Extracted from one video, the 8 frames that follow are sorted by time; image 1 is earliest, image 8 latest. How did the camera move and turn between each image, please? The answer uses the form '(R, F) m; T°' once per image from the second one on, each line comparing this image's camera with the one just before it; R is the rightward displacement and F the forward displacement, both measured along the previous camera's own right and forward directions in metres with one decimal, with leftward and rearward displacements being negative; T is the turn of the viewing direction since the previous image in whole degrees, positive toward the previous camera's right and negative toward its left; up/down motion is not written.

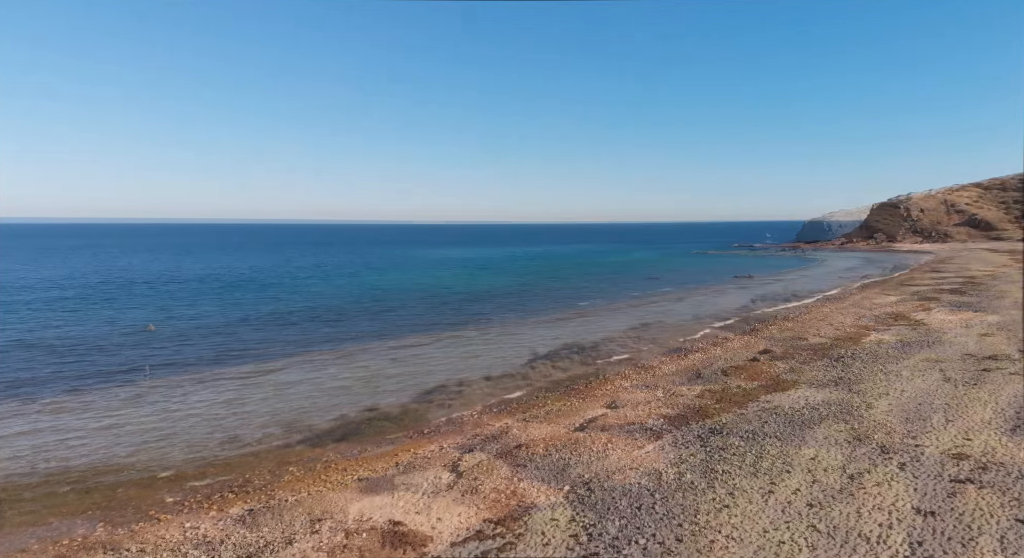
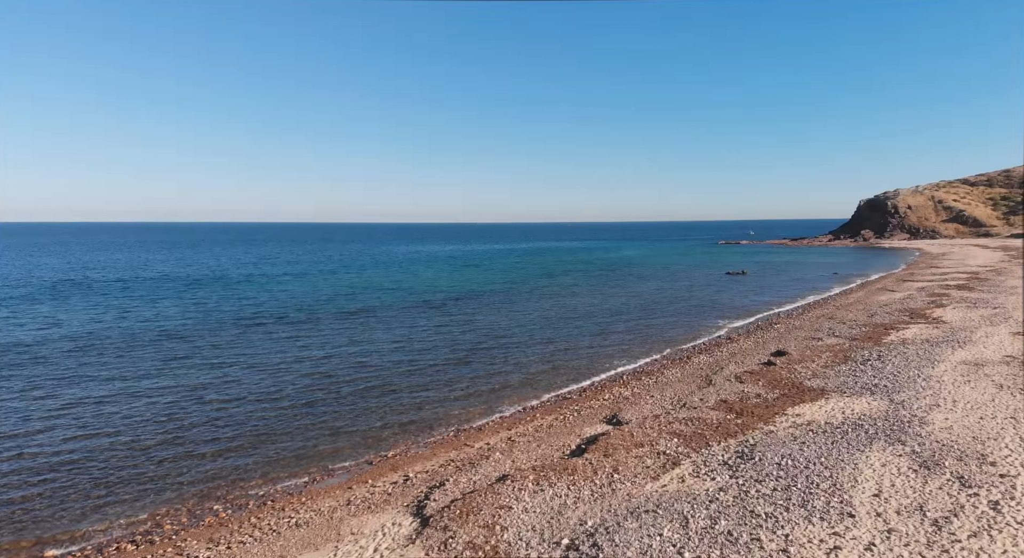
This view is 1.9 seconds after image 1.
(+0.1, +3.8) m; +1°
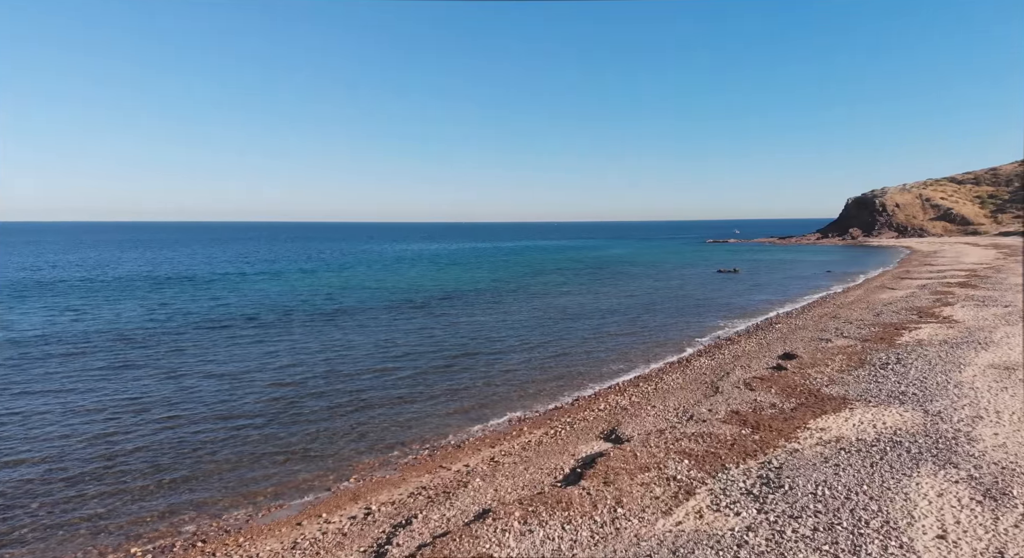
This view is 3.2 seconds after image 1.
(+0.1, +2.6) m; +1°
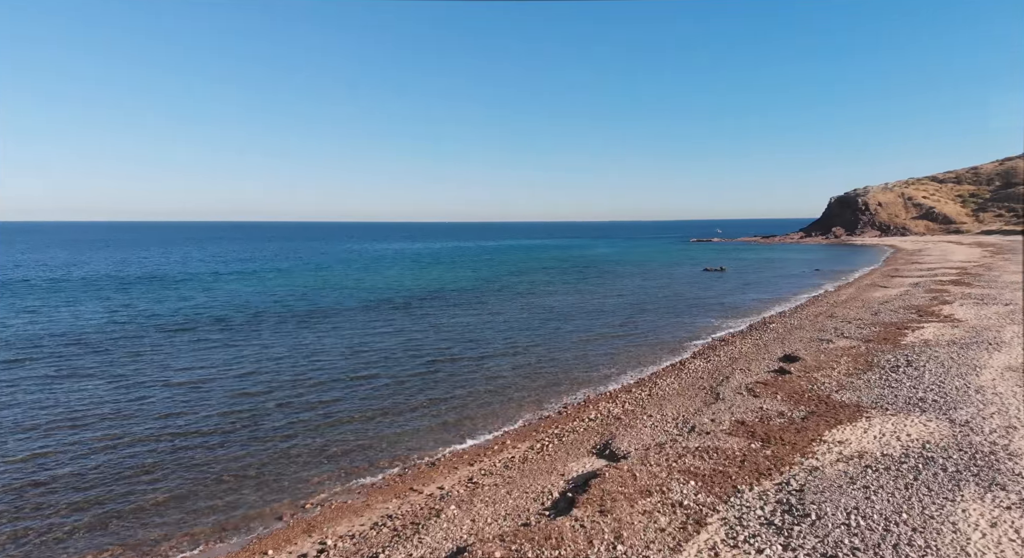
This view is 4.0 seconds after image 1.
(+0.1, +2.0) m; +2°
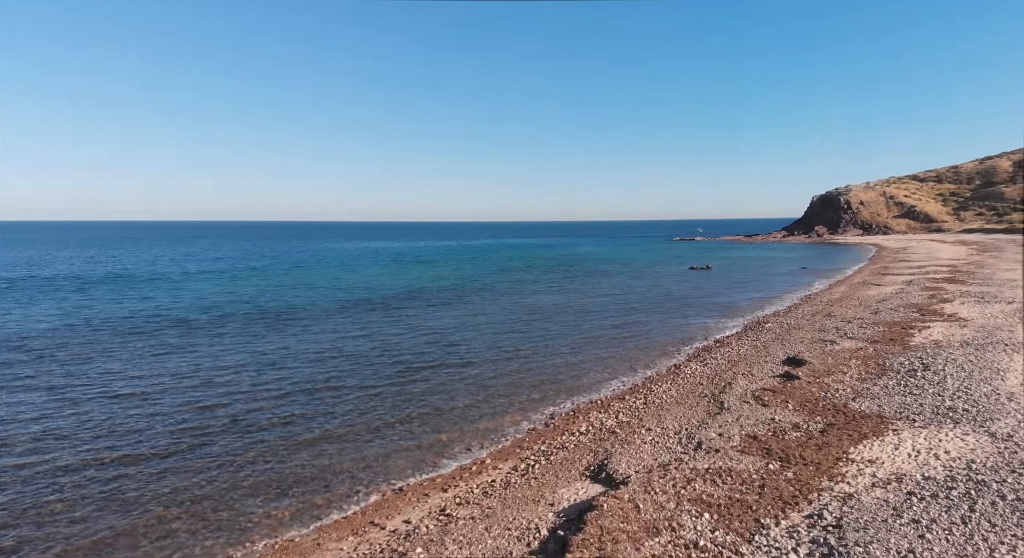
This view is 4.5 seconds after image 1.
(+0.1, +2.2) m; +2°
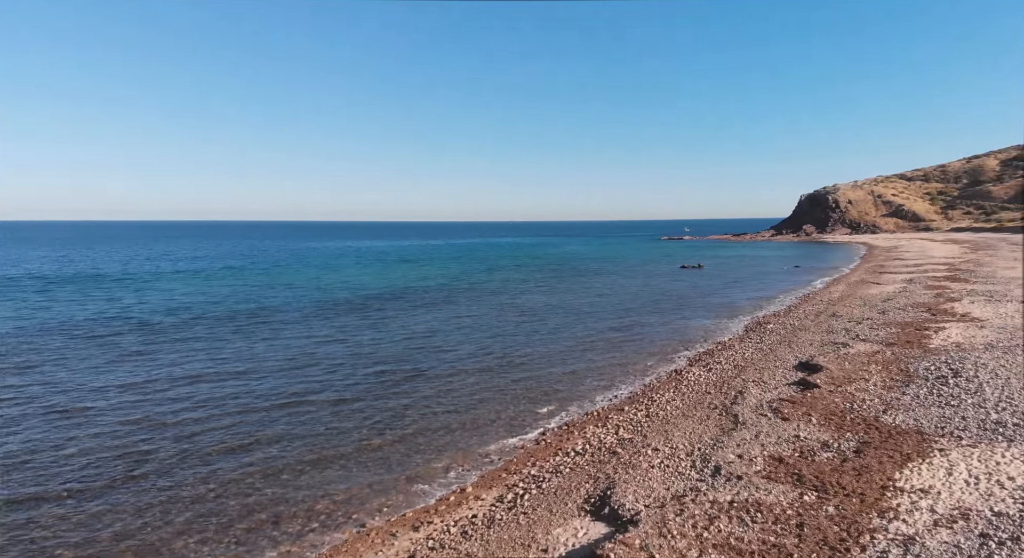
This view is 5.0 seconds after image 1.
(0.0, +2.3) m; +1°
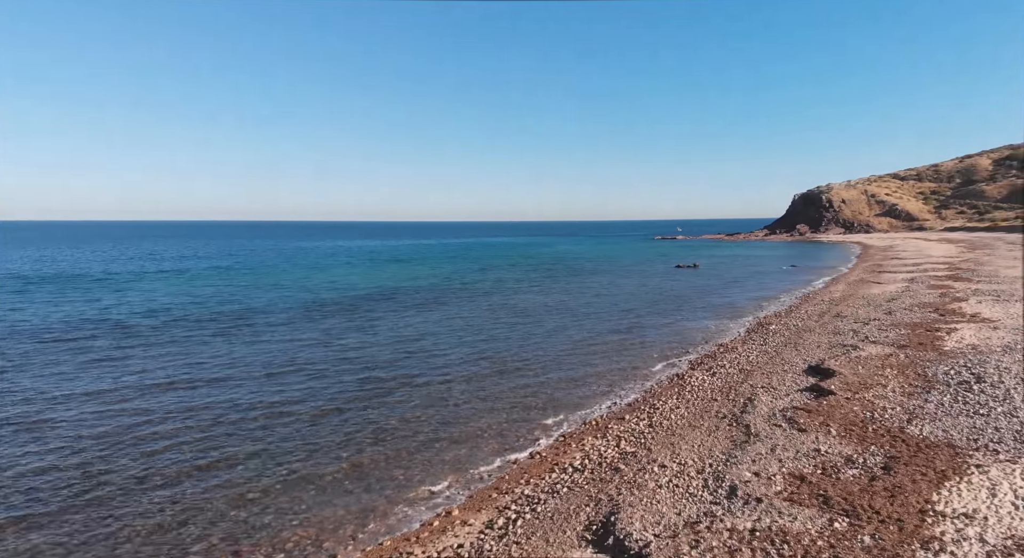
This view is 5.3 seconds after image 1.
(0.0, +1.4) m; +1°
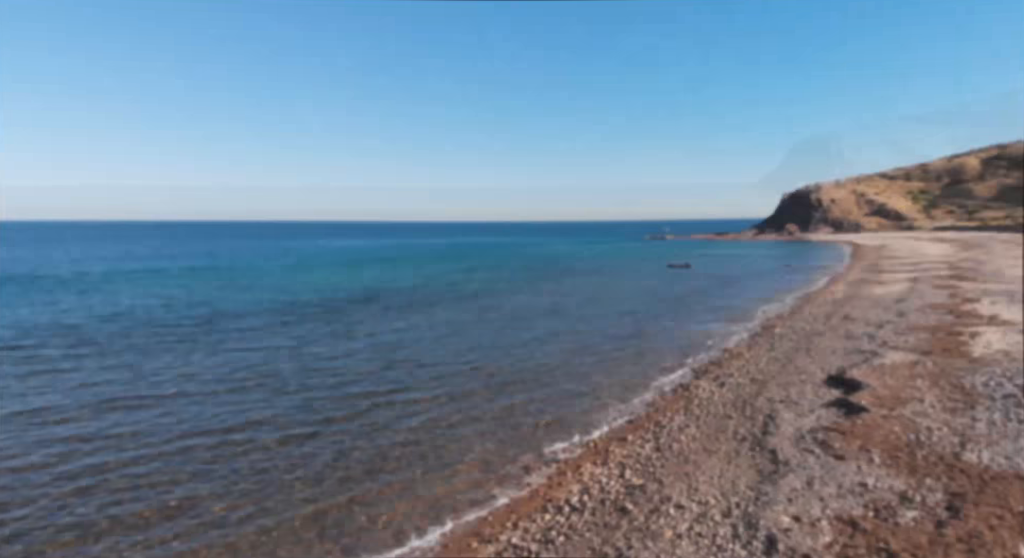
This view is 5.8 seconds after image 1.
(+0.1, +2.3) m; +1°
